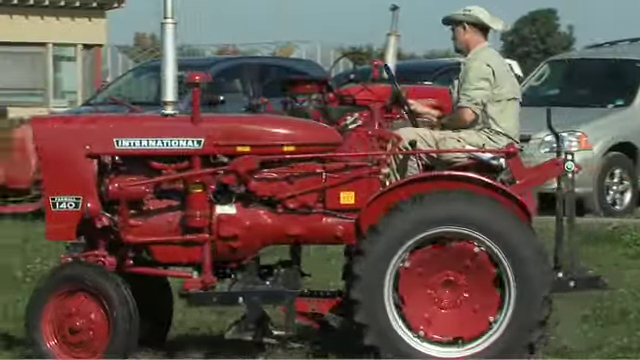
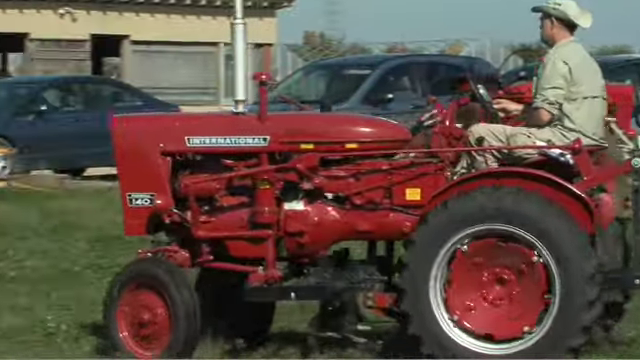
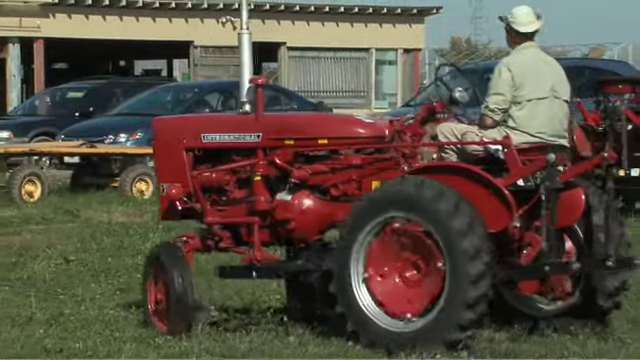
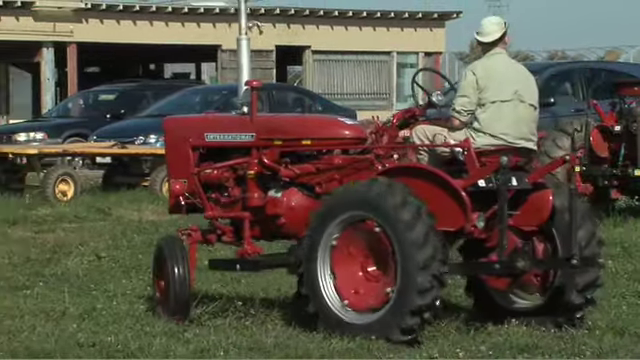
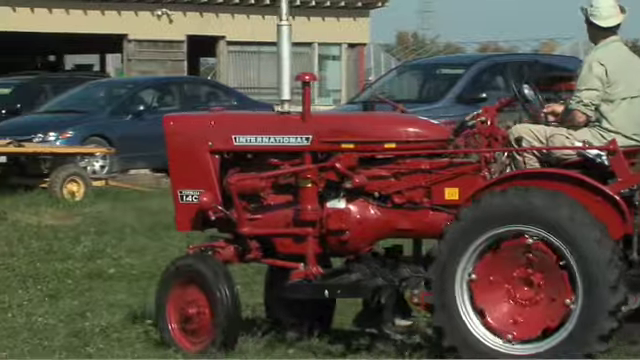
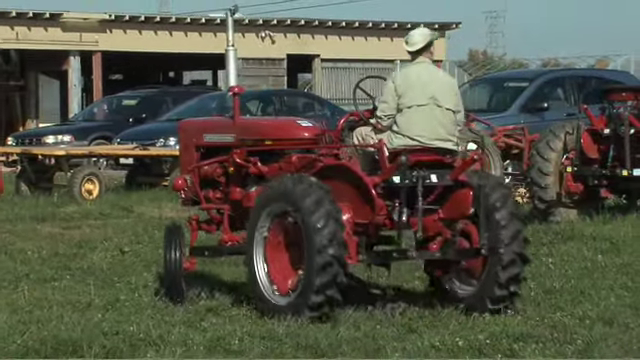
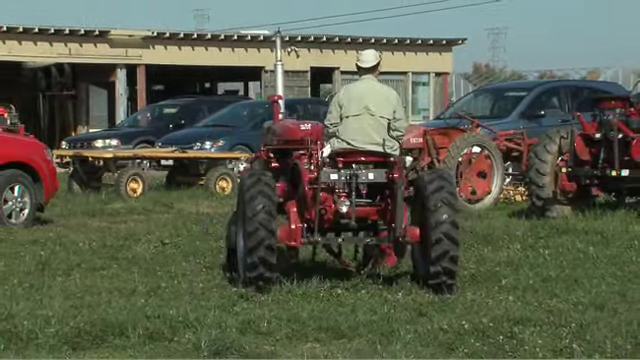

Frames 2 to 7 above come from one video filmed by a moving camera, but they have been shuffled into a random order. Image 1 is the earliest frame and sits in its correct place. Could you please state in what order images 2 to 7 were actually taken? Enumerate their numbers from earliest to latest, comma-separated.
2, 5, 3, 4, 6, 7
